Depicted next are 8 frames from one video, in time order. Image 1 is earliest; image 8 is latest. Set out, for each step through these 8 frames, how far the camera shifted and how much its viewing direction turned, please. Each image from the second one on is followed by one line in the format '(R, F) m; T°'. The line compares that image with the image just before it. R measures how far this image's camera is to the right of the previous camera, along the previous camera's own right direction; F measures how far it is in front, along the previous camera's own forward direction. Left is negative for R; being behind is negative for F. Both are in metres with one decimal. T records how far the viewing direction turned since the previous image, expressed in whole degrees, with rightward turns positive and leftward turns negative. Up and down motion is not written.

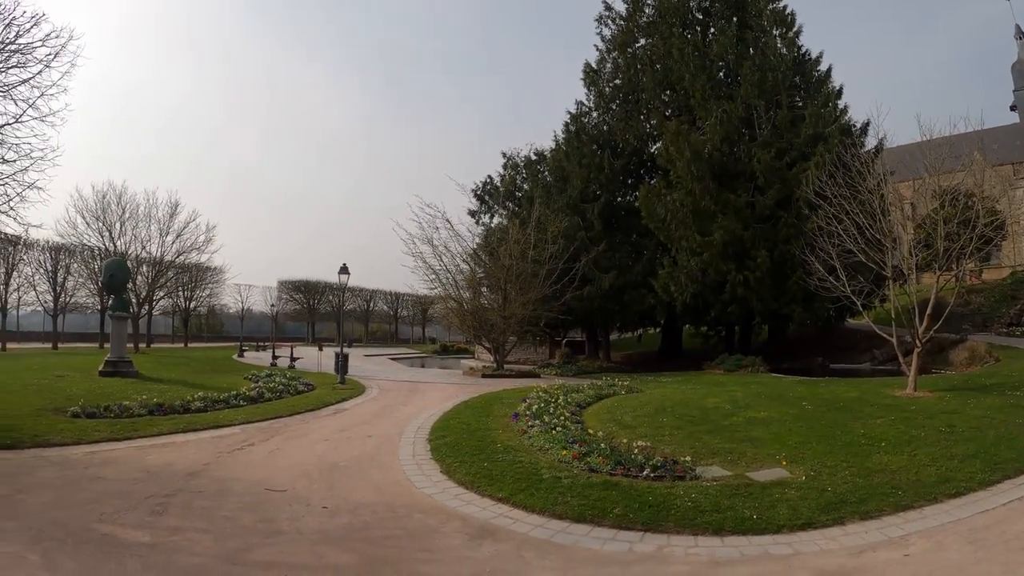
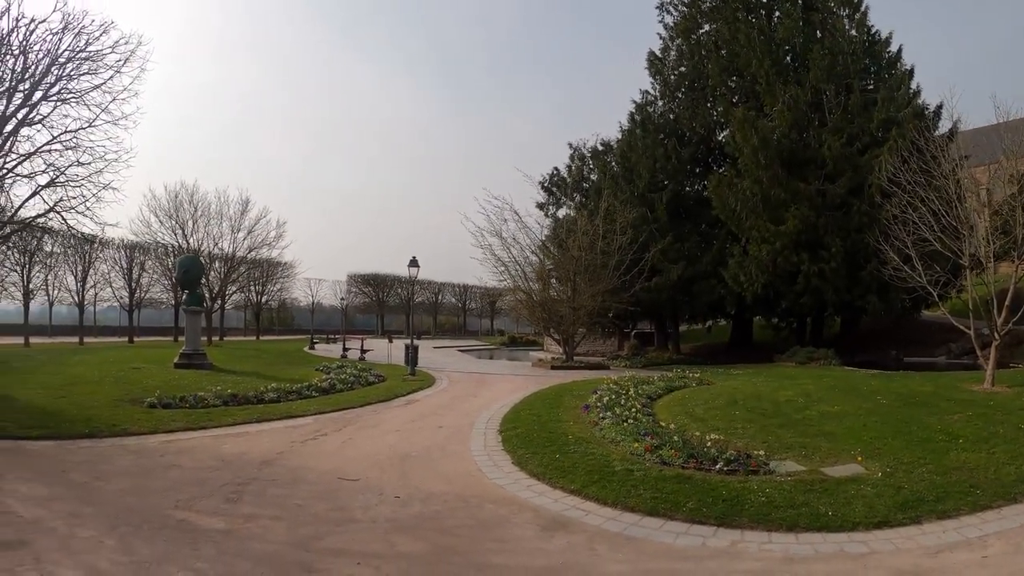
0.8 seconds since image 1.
(0.0, +0.1) m; -3°
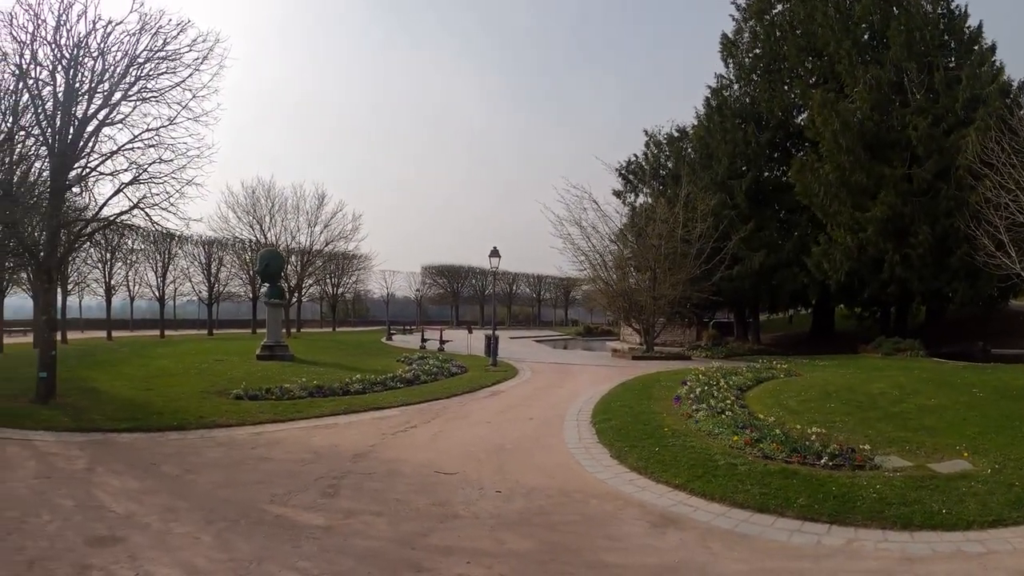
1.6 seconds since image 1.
(-0.2, +0.4) m; -3°
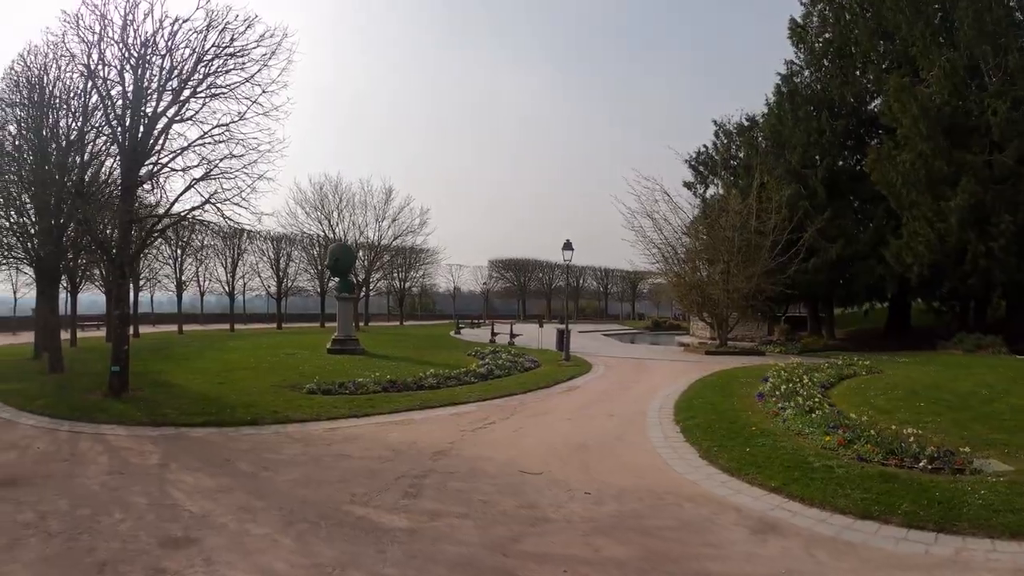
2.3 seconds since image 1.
(-0.2, +0.4) m; -3°
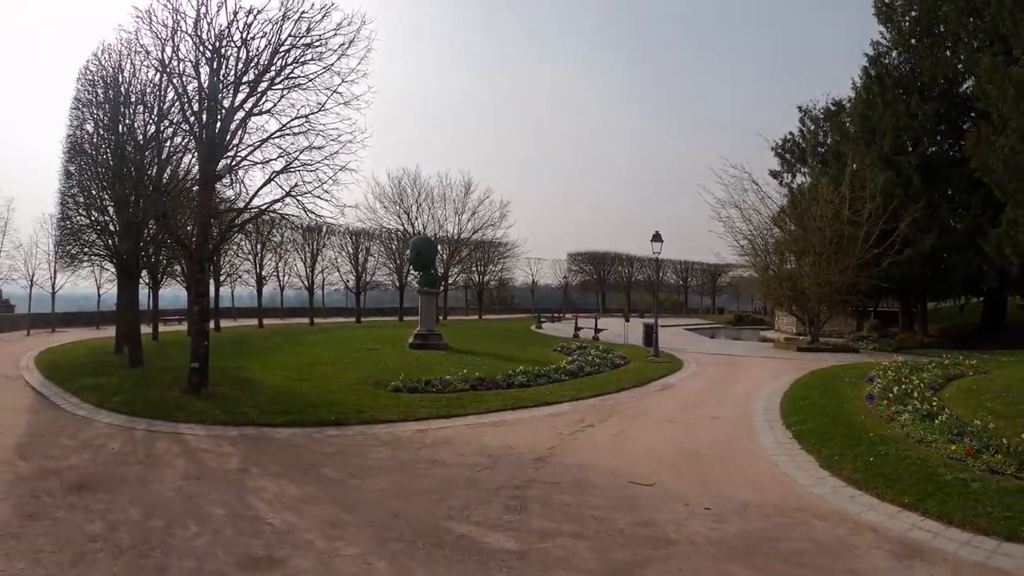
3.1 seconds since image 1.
(-0.2, +0.7) m; -4°
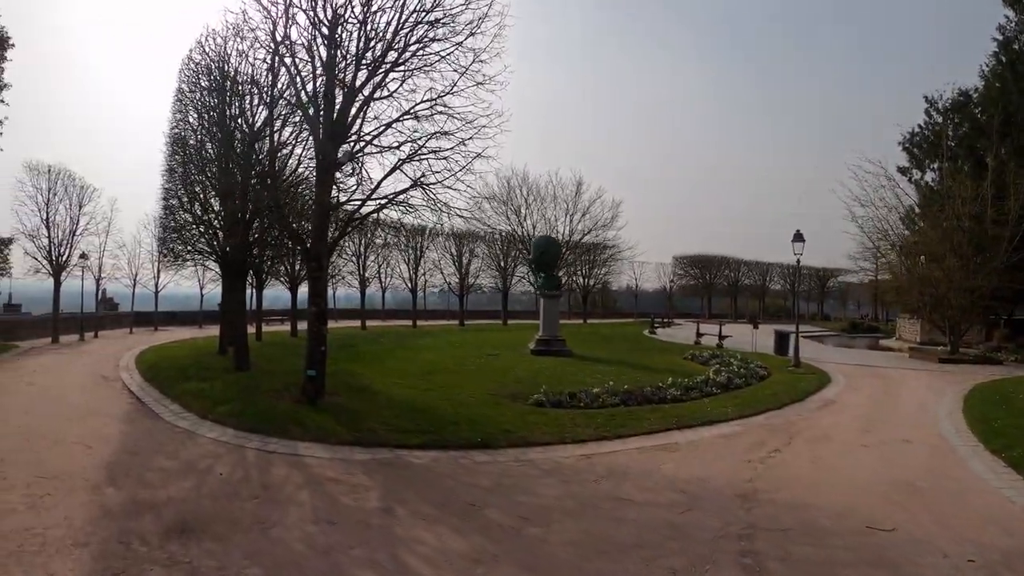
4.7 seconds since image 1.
(-0.6, +1.6) m; -4°
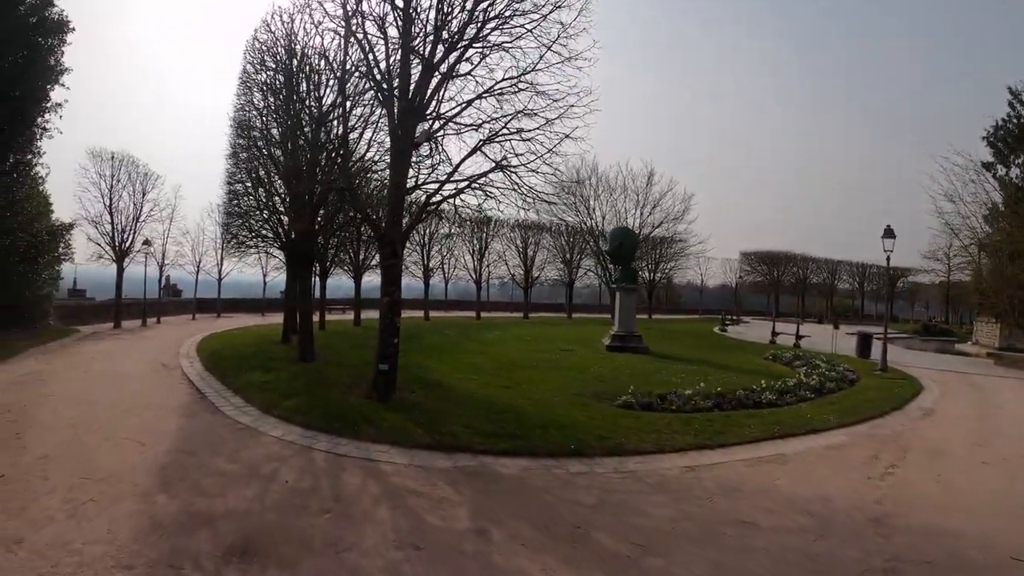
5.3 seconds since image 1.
(-0.2, +0.8) m; -3°
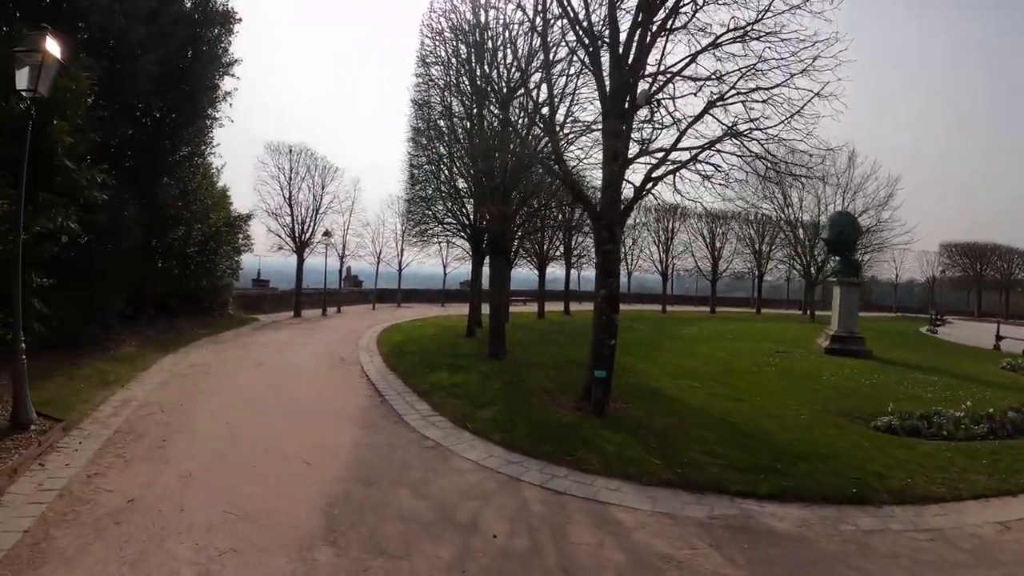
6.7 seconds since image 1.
(-0.4, +1.5) m; -8°
